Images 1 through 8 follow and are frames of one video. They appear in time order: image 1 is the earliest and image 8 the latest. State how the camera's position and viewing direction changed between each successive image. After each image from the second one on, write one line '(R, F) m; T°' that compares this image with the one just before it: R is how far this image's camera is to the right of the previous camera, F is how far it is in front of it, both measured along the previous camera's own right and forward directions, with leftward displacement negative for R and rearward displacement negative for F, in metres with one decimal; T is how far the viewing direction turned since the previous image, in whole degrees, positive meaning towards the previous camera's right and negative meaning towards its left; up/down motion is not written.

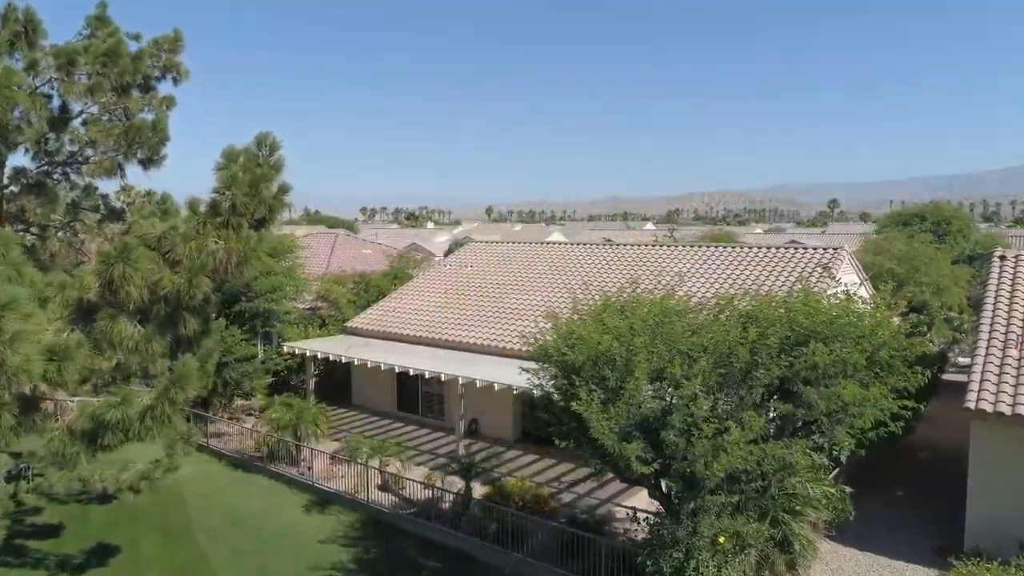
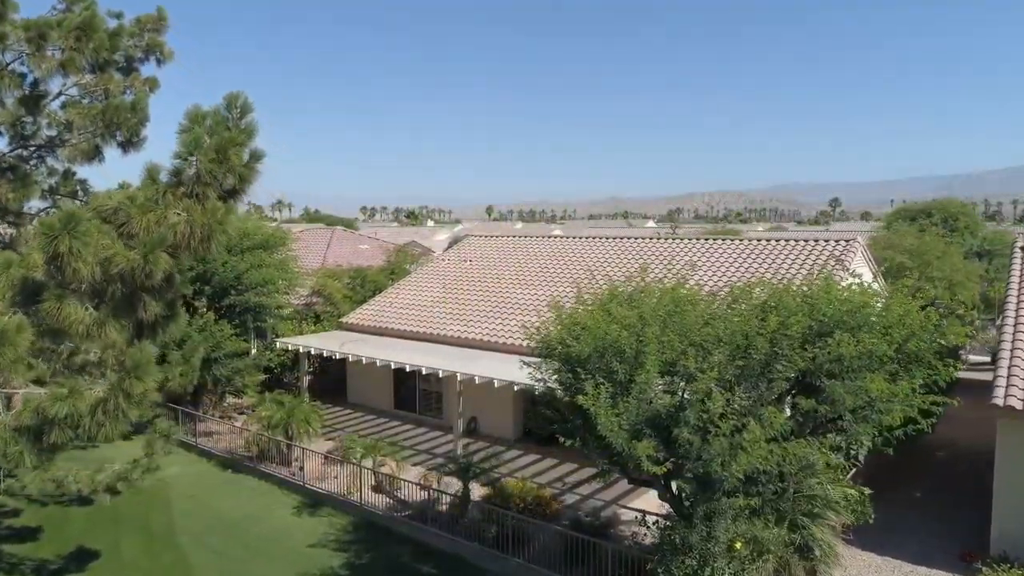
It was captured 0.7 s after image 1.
(0.0, +0.9) m; 0°
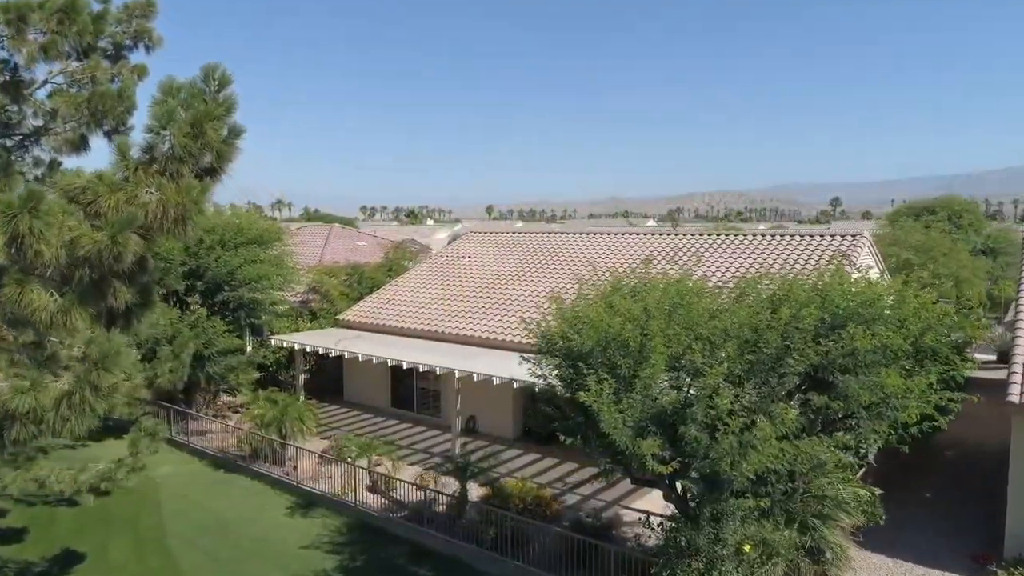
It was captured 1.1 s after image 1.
(0.0, +0.5) m; 0°
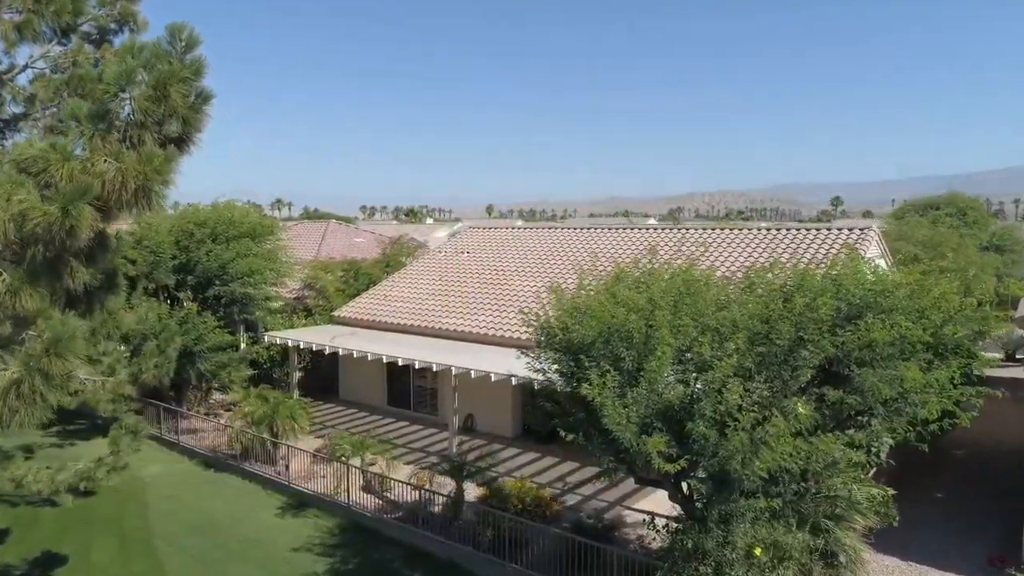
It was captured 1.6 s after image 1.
(0.0, +0.6) m; 0°
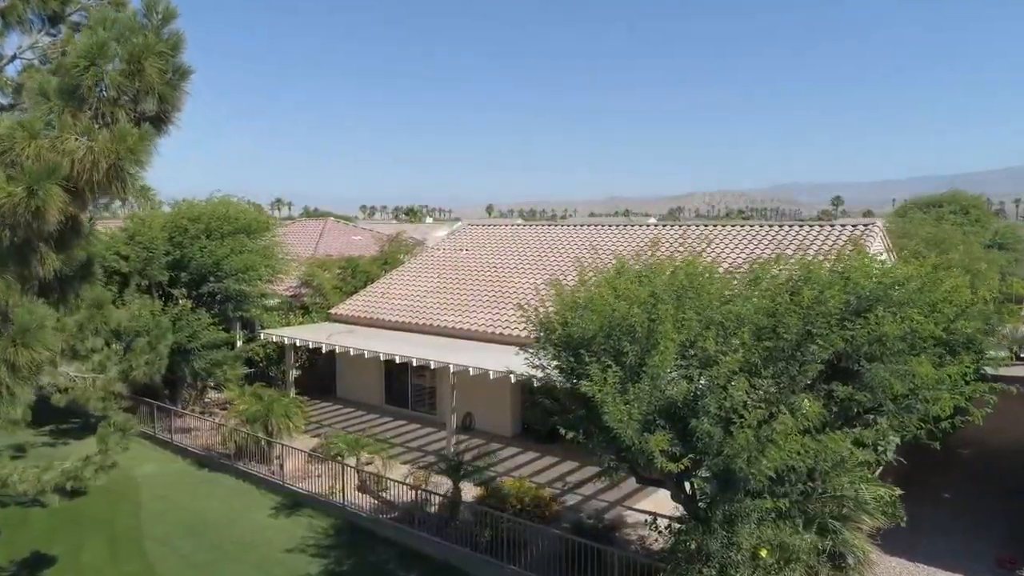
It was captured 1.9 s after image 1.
(0.0, +0.3) m; 0°
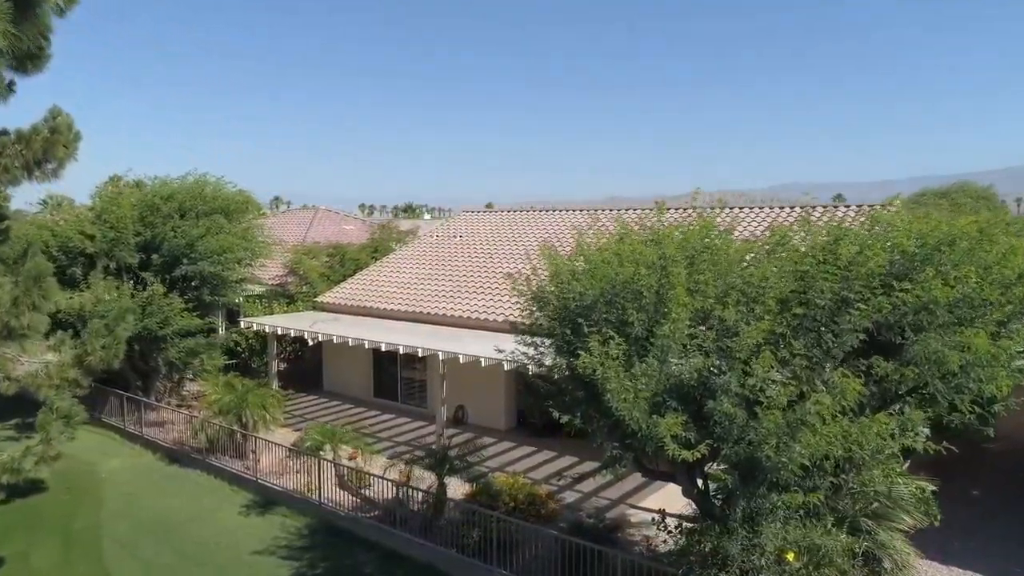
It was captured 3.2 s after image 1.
(+0.2, +1.4) m; 0°
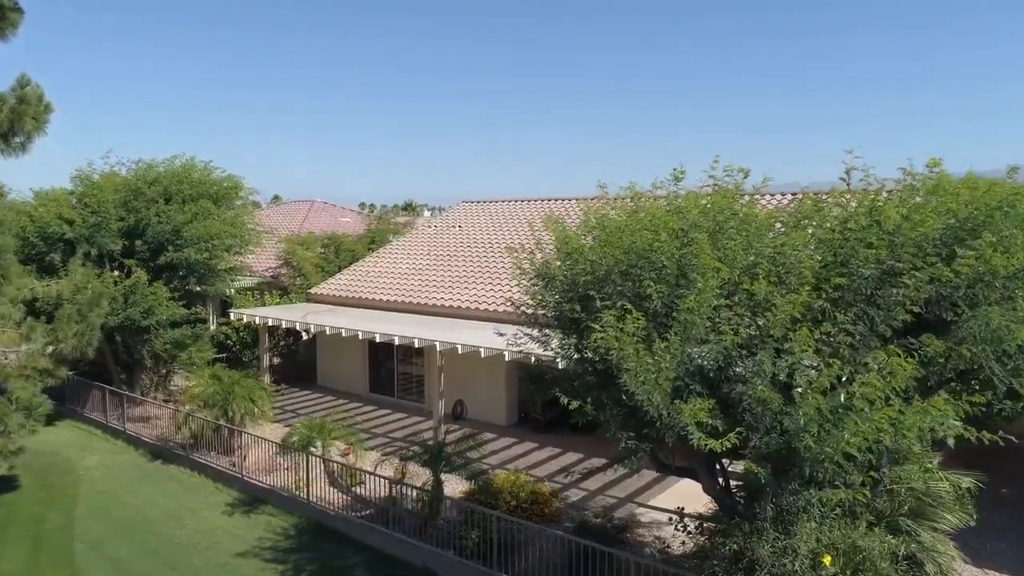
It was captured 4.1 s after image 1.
(0.0, +1.0) m; 0°
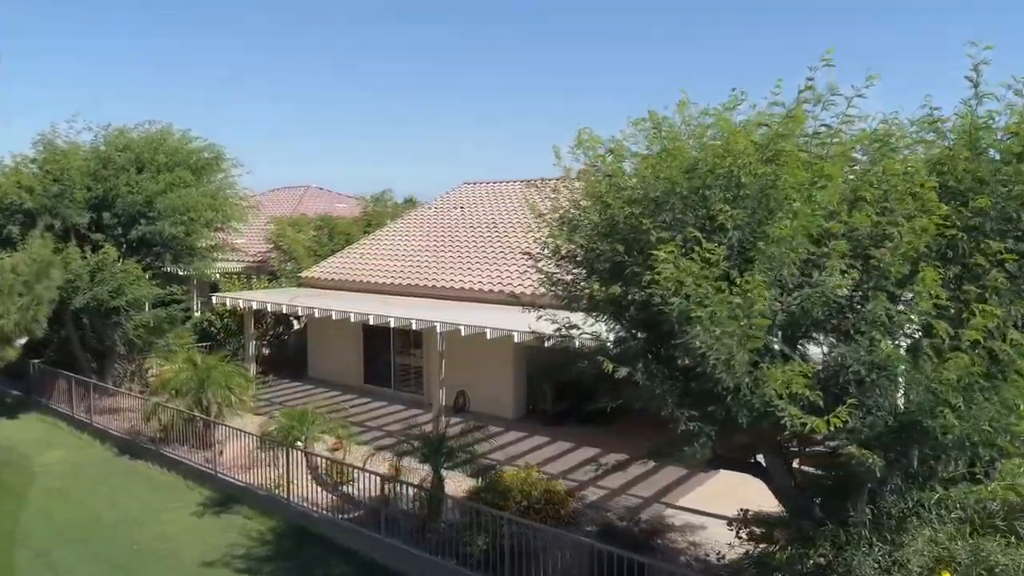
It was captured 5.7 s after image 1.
(-0.2, +1.8) m; 0°
